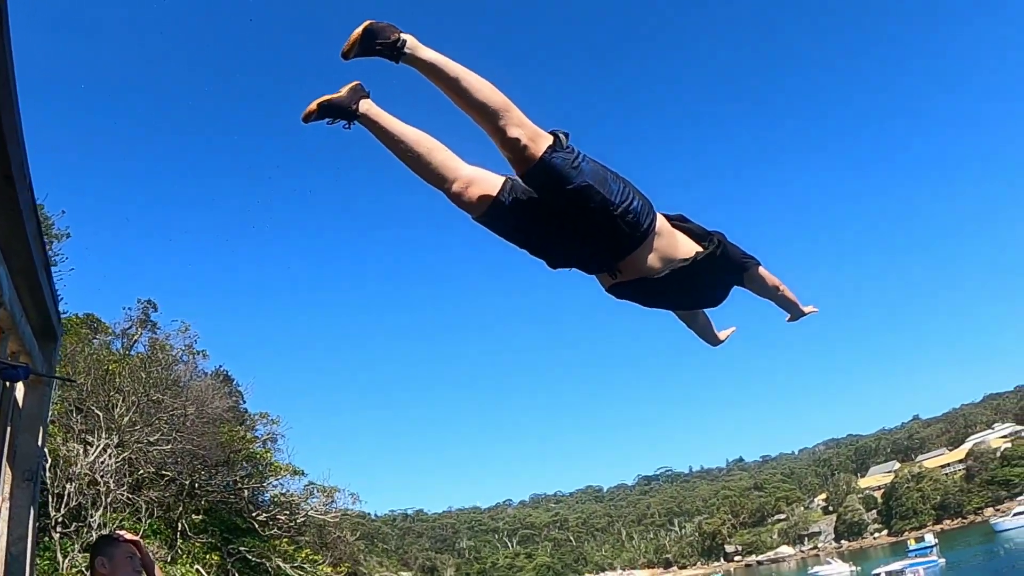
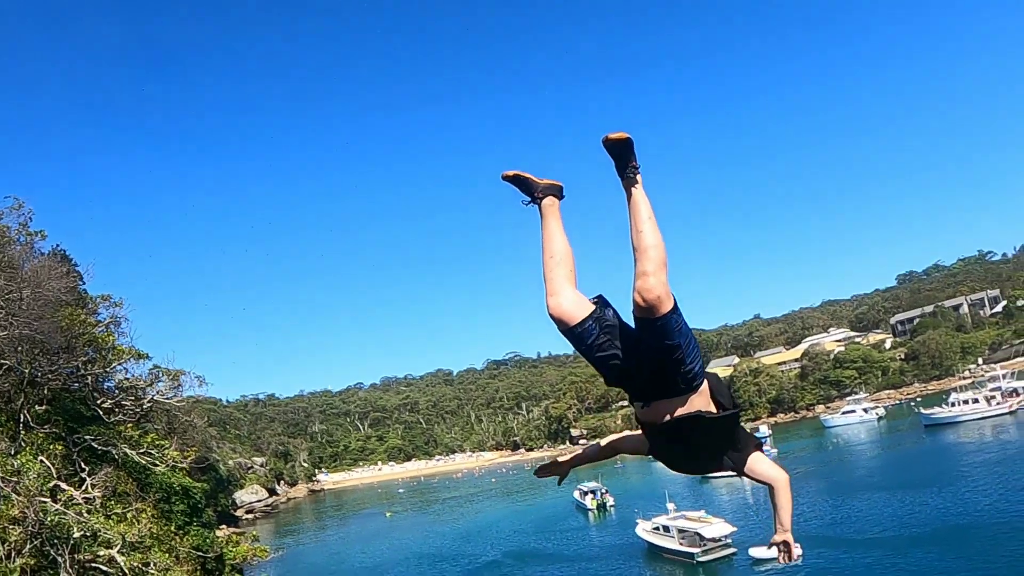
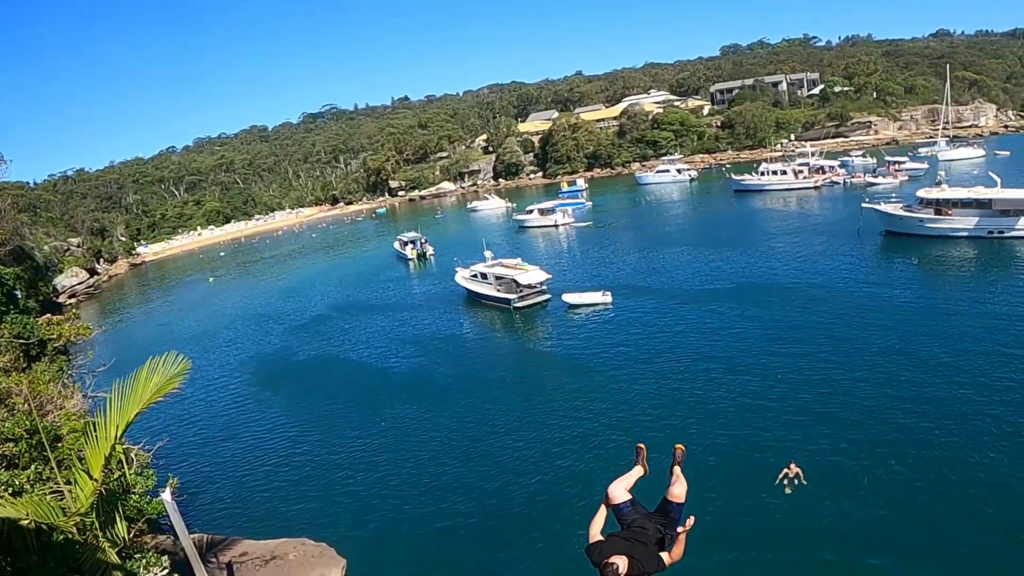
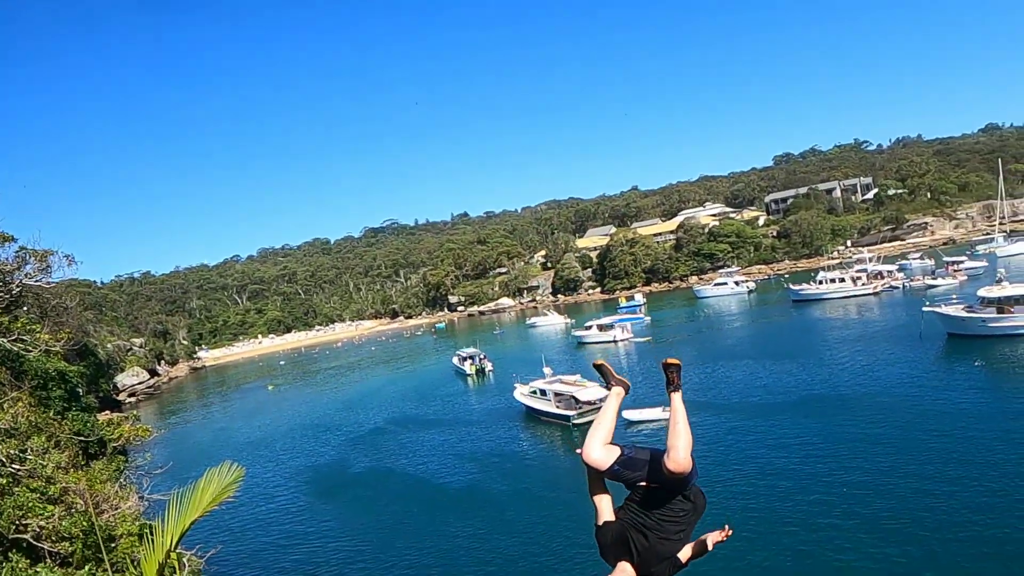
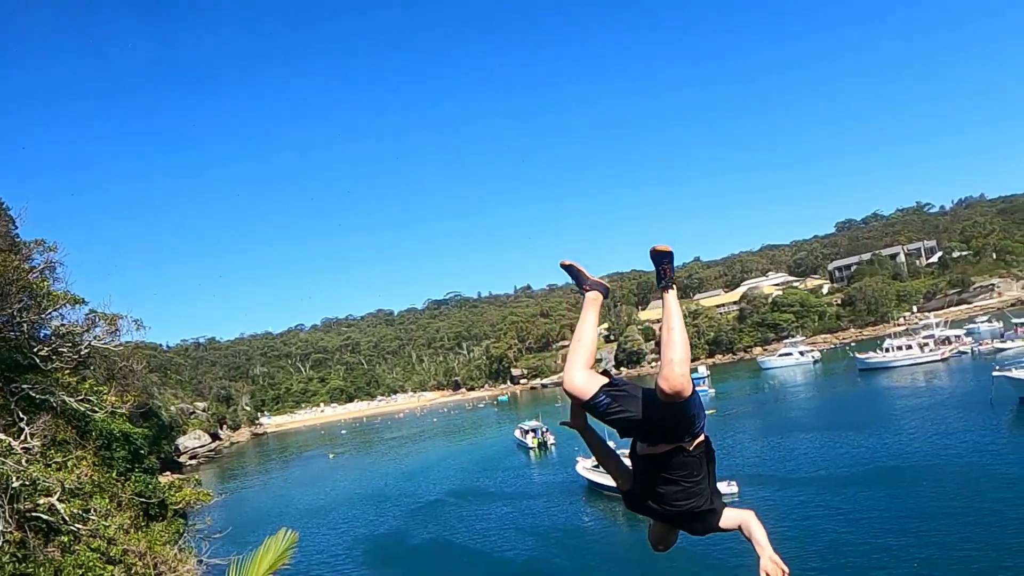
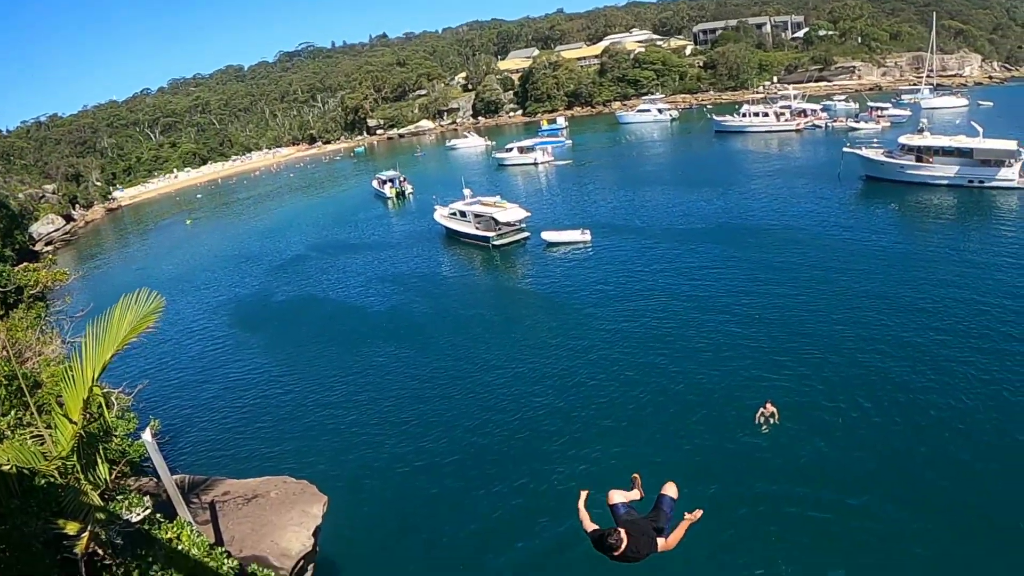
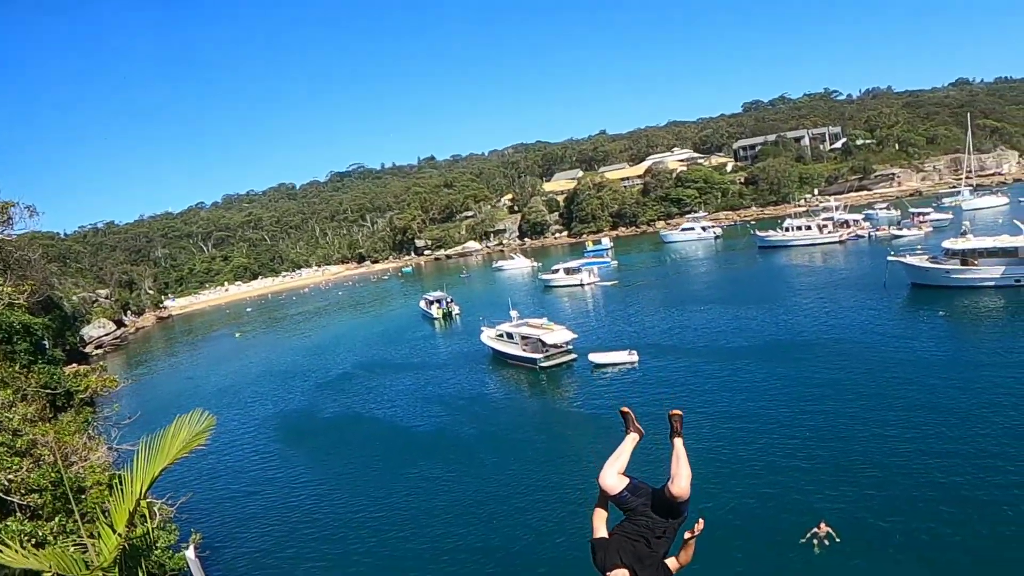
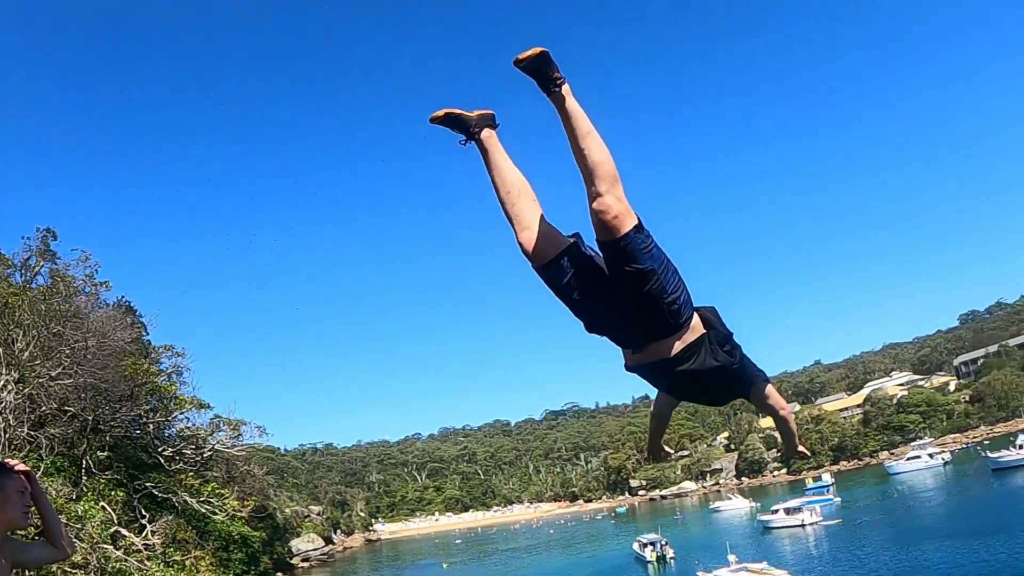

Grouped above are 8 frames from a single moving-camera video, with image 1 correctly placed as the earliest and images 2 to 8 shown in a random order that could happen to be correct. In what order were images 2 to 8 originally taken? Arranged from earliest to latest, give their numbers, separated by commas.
8, 2, 5, 4, 7, 3, 6
